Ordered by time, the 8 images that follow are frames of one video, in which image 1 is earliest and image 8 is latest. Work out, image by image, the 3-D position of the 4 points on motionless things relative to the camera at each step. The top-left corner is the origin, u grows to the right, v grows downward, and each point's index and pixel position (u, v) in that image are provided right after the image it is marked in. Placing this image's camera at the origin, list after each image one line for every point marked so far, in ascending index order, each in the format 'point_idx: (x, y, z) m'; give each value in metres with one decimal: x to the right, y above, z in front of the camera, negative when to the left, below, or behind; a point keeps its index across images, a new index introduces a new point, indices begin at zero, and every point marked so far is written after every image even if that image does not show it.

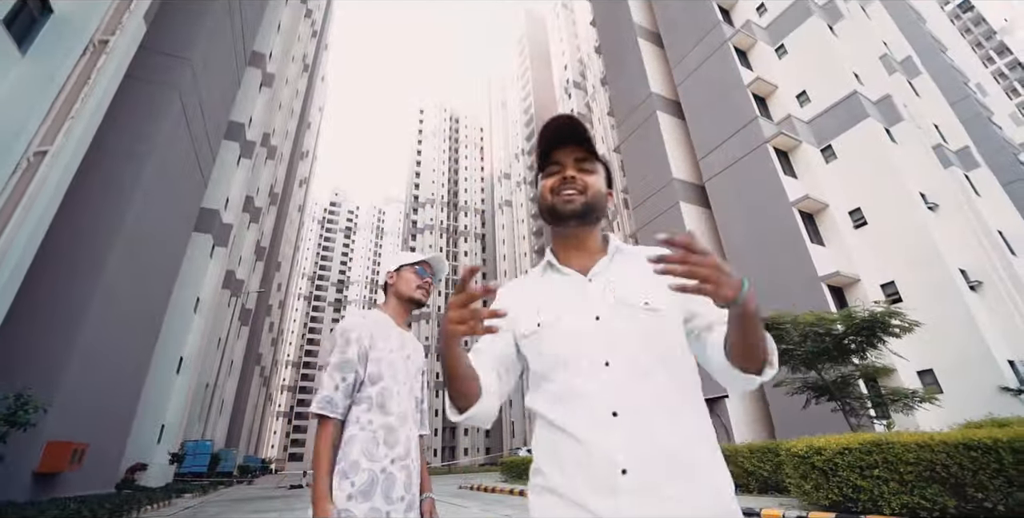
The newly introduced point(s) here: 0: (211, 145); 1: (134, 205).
0: (-9.8, +3.8, +14.1) m
1: (-8.2, +1.1, +9.5) m
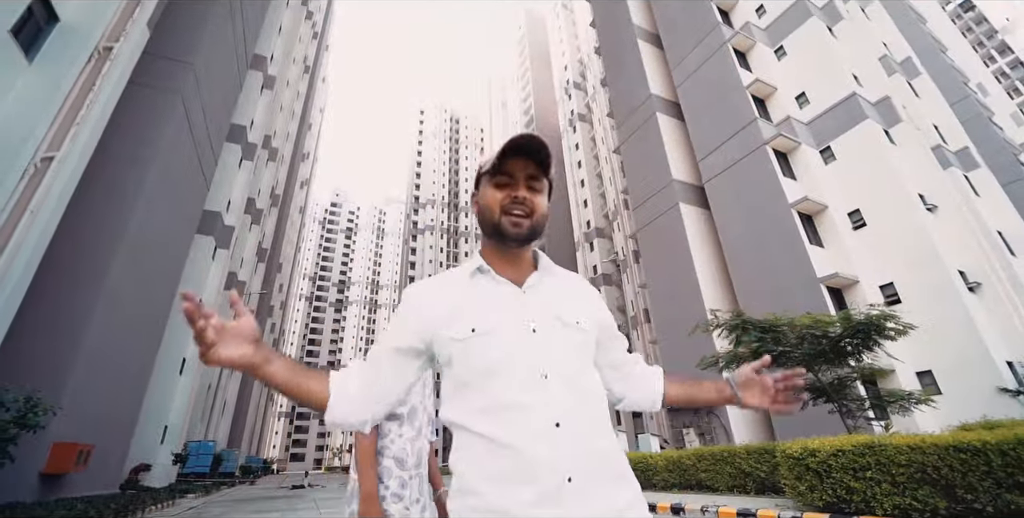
0: (-9.8, +3.7, +14.2) m
1: (-8.2, +1.0, +9.6) m
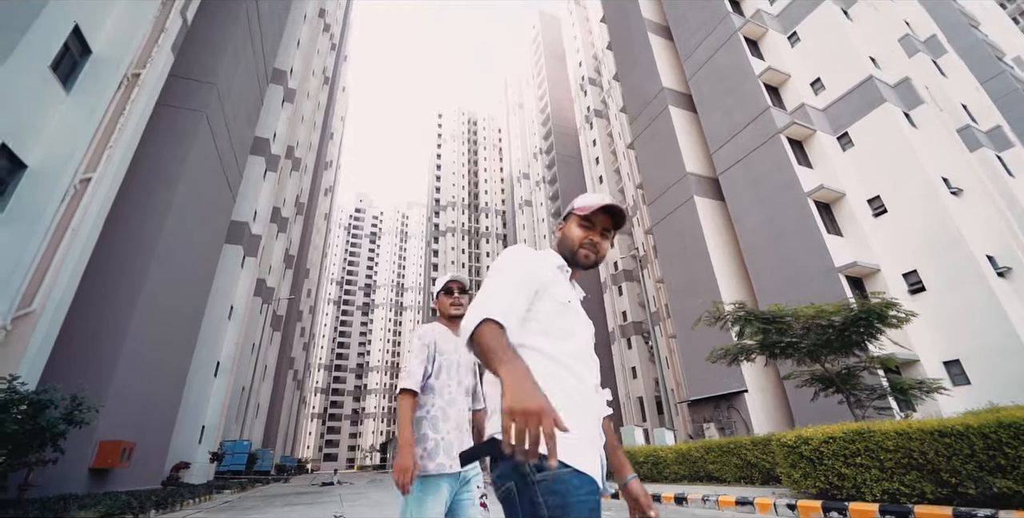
0: (-9.5, +3.4, +15.0) m
1: (-8.1, +0.7, +10.3) m
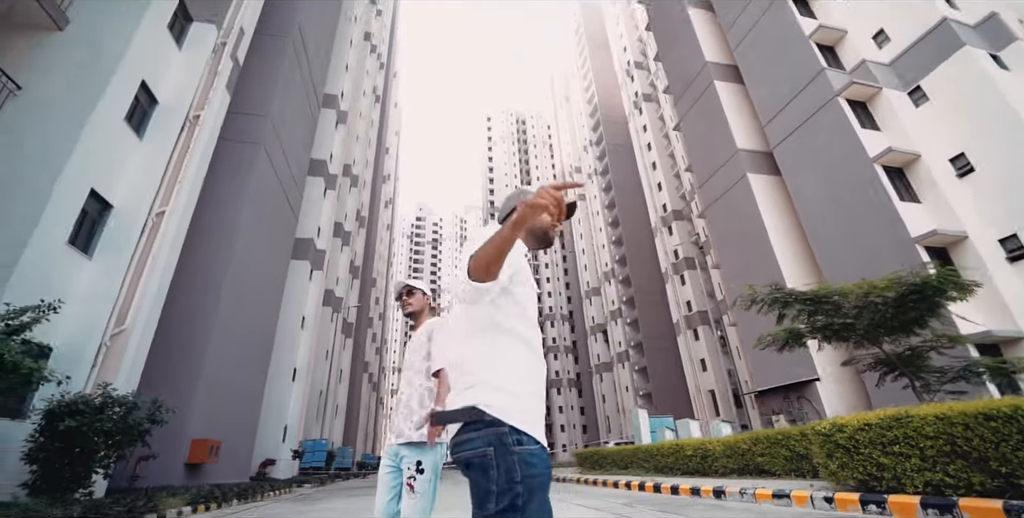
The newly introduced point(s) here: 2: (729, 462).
0: (-8.2, +2.9, +16.4) m
1: (-7.3, +0.3, +11.5) m
2: (+4.0, -3.8, +8.0) m
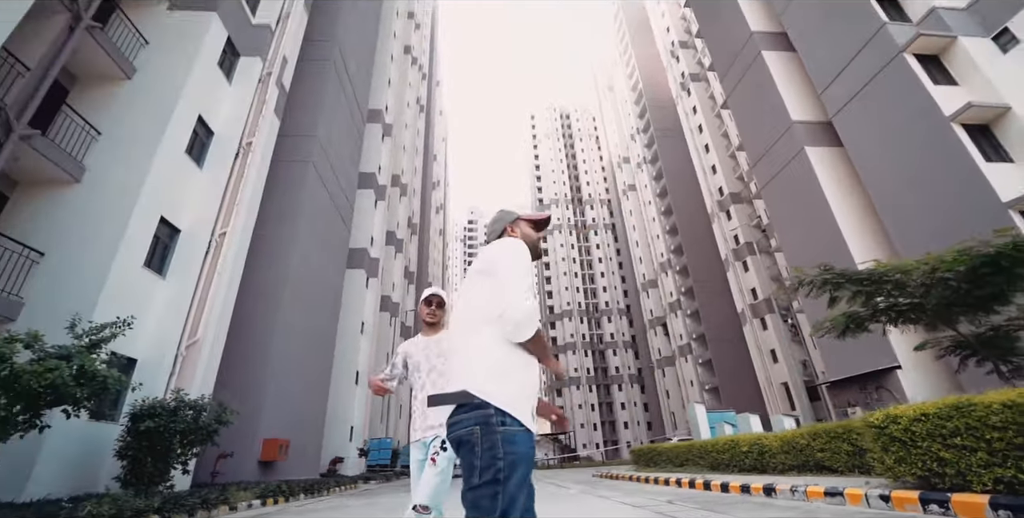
0: (-6.7, +2.5, +17.3) m
1: (-6.2, -0.1, +12.3) m
2: (+4.7, -3.4, +7.4) m
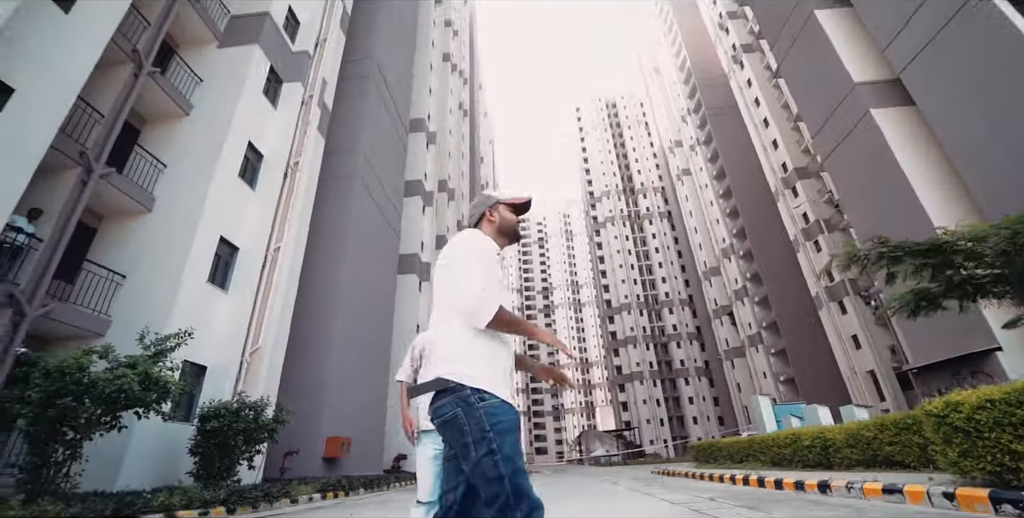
0: (-5.0, +2.2, +18.1) m
1: (-5.1, -0.4, +13.1) m
2: (+5.4, -3.0, +6.8) m
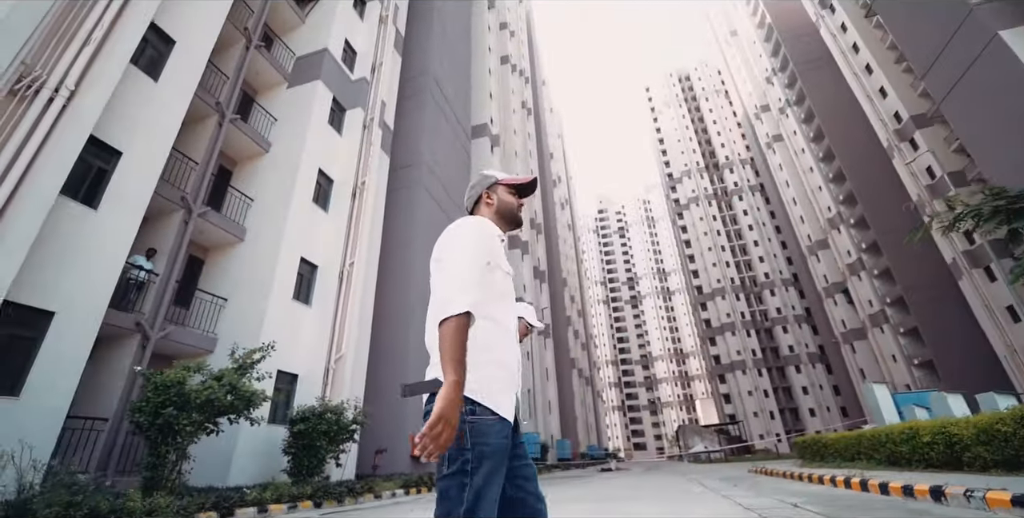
0: (-2.3, +2.1, +18.7) m
1: (-3.0, -0.6, +13.8) m
2: (+6.2, -2.5, +5.6) m
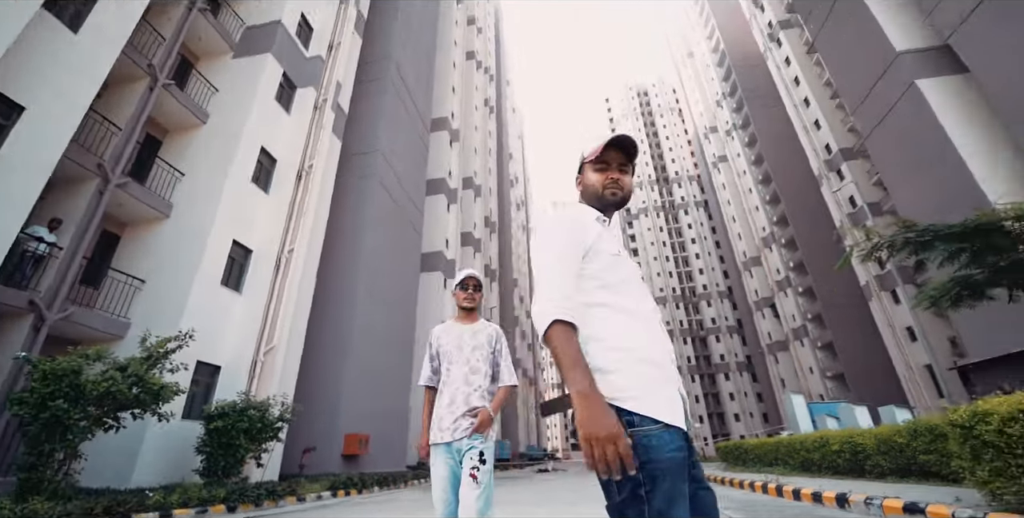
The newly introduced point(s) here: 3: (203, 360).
0: (-4.2, +2.3, +18.2) m
1: (-4.6, -0.3, +13.2) m
2: (+5.3, -2.9, +6.1) m
3: (-5.8, -1.9, +8.1) m
